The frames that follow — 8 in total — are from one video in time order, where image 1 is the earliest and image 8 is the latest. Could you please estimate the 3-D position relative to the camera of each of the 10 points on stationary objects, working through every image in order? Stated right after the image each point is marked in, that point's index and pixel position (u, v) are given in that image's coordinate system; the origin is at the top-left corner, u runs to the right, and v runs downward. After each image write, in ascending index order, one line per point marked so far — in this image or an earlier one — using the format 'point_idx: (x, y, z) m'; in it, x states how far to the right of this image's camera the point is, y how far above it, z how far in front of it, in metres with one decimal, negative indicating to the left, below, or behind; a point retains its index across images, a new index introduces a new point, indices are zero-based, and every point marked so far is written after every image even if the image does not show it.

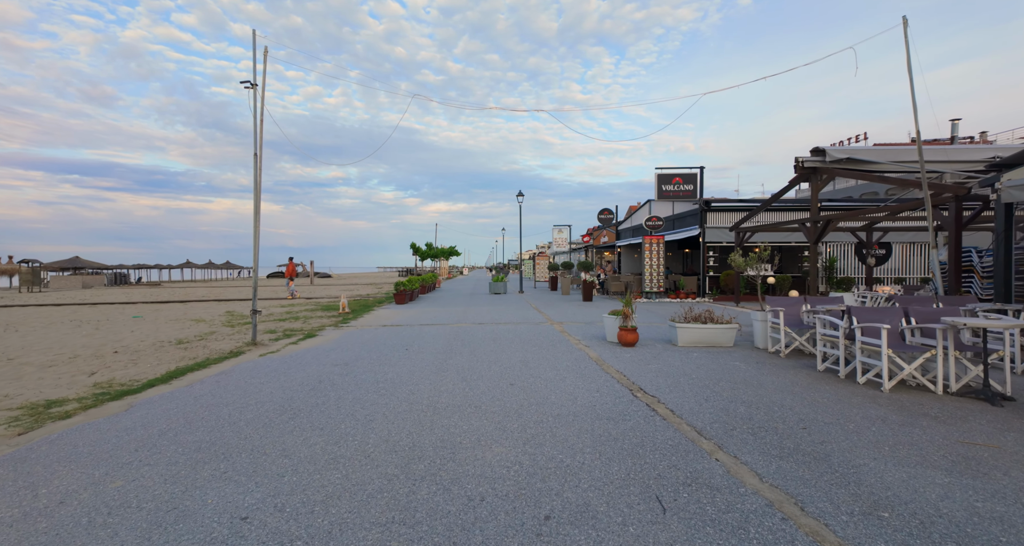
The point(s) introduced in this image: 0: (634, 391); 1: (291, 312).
0: (+1.6, -1.6, +5.5) m
1: (-8.3, -1.5, +15.7) m
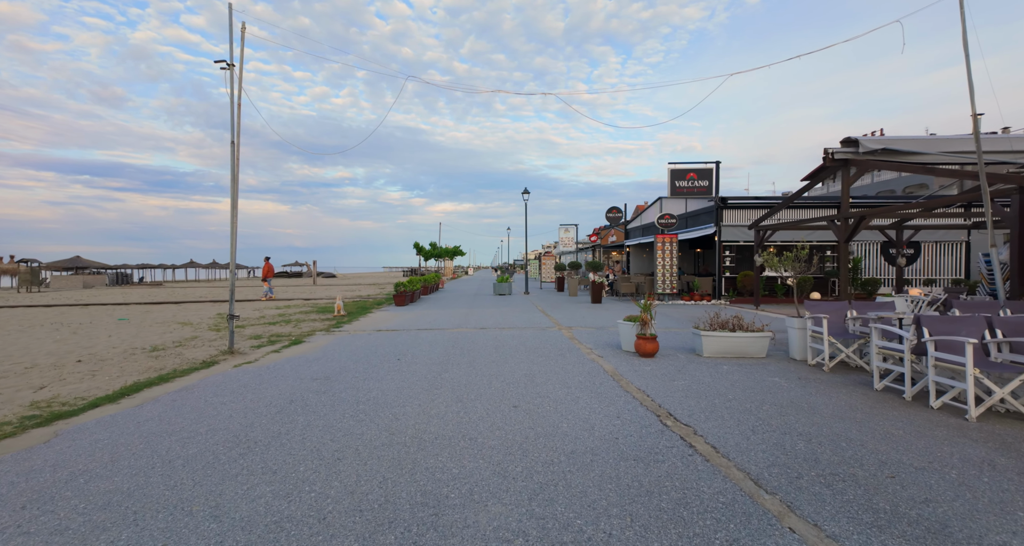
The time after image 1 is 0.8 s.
0: (+1.6, -1.6, +4.5) m
1: (-8.1, -1.5, +14.9) m
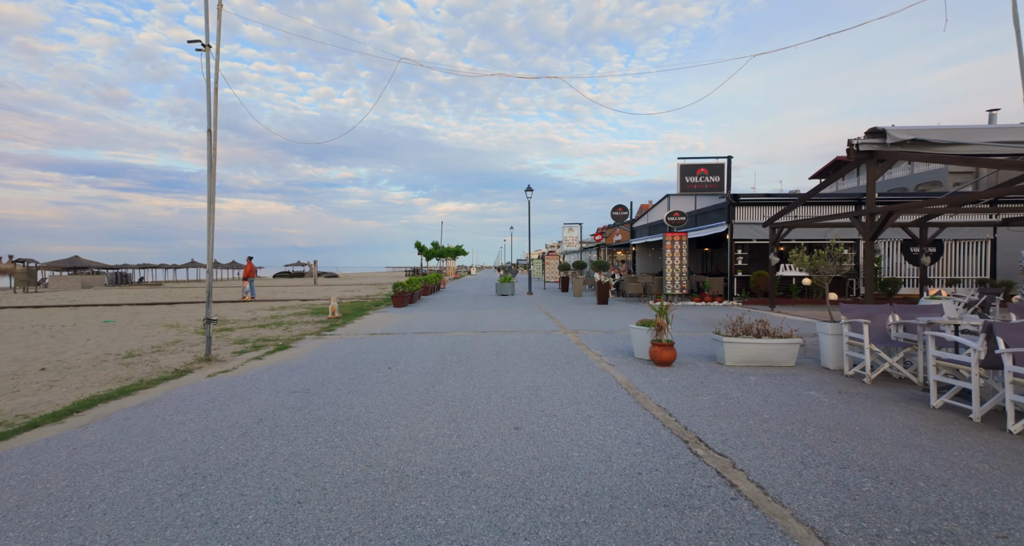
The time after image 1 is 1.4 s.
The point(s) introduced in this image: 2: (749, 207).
0: (+1.6, -1.6, +3.8) m
1: (-8.0, -1.5, +14.3) m
2: (+10.4, +2.9, +18.3) m
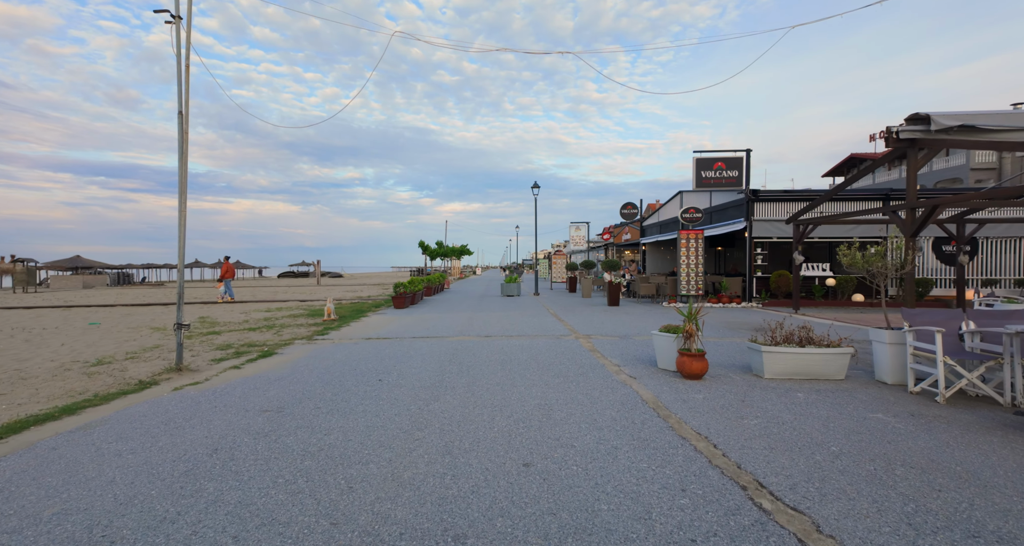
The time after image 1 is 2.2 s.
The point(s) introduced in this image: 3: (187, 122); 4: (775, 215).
0: (+1.7, -1.6, +2.9) m
1: (-7.8, -1.5, +13.5) m
2: (+10.6, +2.9, +17.3) m
3: (-5.0, +2.3, +6.5) m
4: (+10.8, +2.4, +17.3) m
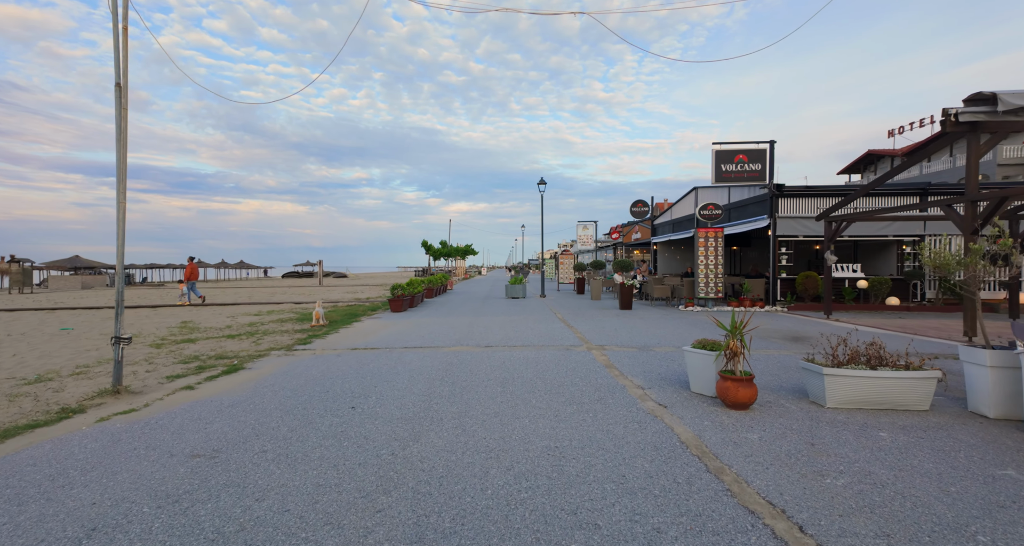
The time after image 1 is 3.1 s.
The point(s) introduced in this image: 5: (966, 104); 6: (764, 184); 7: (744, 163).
0: (+1.7, -1.6, +1.8) m
1: (-7.7, -1.6, +12.5) m
2: (+10.8, +2.9, +16.0) m
3: (-5.0, +2.3, +5.4) m
4: (+11.0, +2.4, +16.0) m
5: (+9.7, +3.6, +9.0) m
6: (+9.8, +3.5, +16.4) m
7: (+9.2, +4.3, +16.7) m
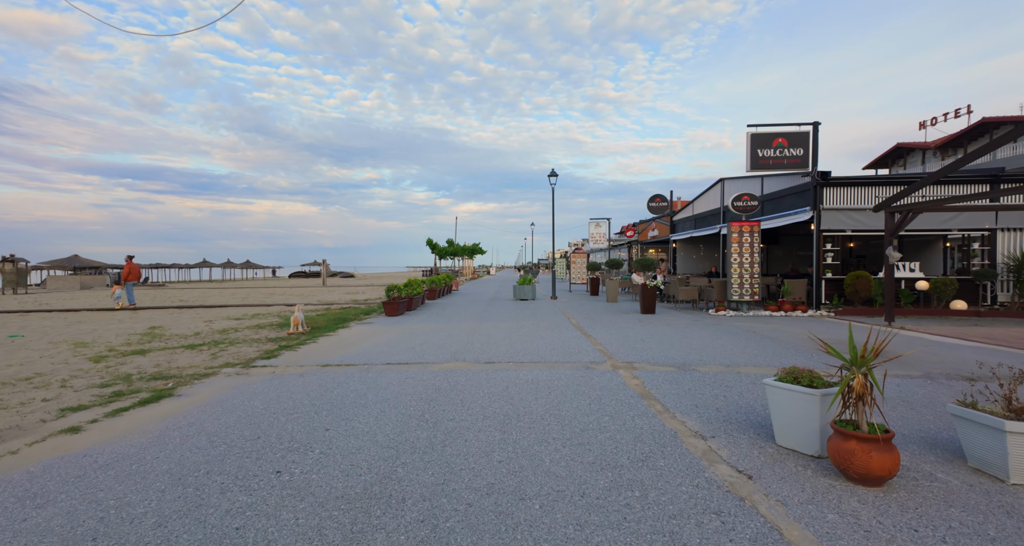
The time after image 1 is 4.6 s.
0: (+1.6, -1.6, 0.0) m
1: (-7.5, -1.6, +11.0) m
2: (+11.1, +2.9, +14.1) m
3: (-5.0, +2.3, +3.9) m
4: (+11.3, +2.4, +14.0) m
5: (+9.9, +3.6, +7.0) m
6: (+10.1, +3.5, +14.5) m
7: (+9.5, +4.4, +14.8) m
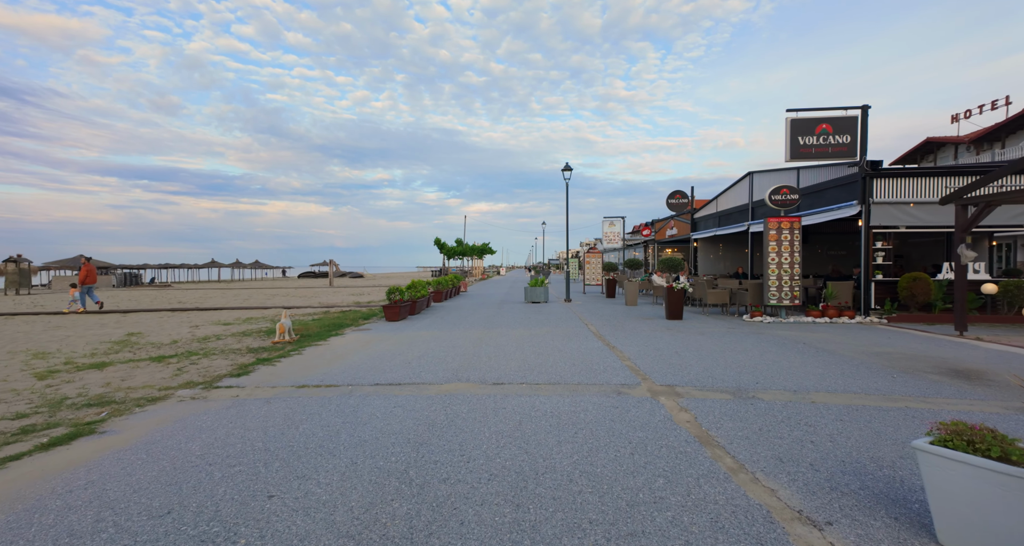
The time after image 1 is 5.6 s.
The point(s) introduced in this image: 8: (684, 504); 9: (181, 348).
0: (+1.6, -1.7, -1.3) m
1: (-7.2, -1.6, +9.9) m
2: (+11.5, +2.8, +12.5) m
3: (-4.9, +2.3, +2.7) m
4: (+11.7, +2.3, +12.5) m
5: (+10.1, +3.6, +5.5) m
6: (+10.5, +3.5, +12.9) m
7: (+9.9, +4.3, +13.2) m
8: (+1.2, -1.6, +3.0) m
9: (-7.3, -1.6, +9.3) m
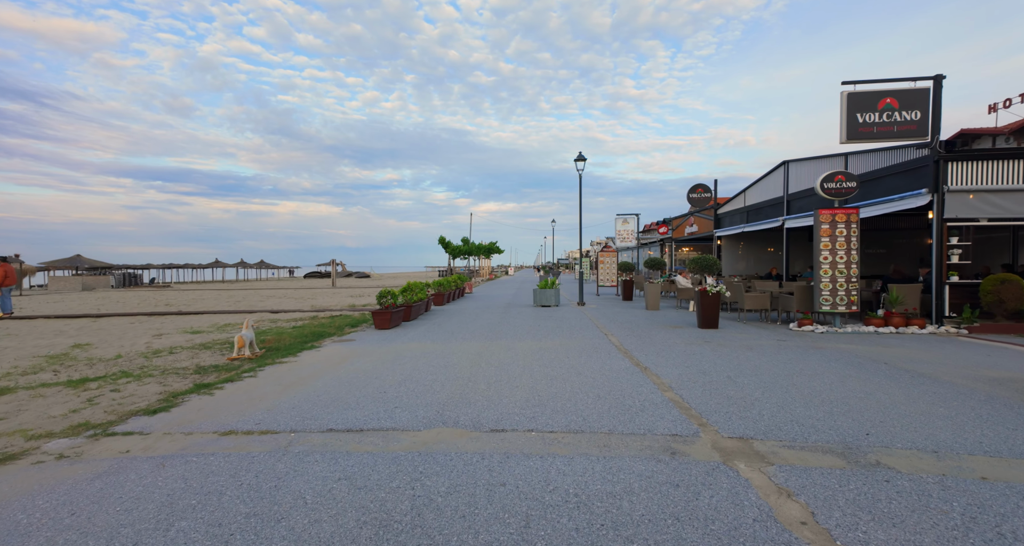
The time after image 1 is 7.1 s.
0: (+1.5, -1.7, -3.1) m
1: (-7.1, -1.6, +8.3) m
2: (+11.6, +2.8, +10.5) m
3: (-4.9, +2.2, +1.0) m
4: (+11.8, +2.3, +10.4) m
5: (+10.1, +3.5, +3.5) m
6: (+10.7, +3.4, +10.9) m
7: (+10.1, +4.3, +11.3) m
8: (+1.2, -1.7, +1.2) m
9: (-7.2, -1.7, +7.7) m
